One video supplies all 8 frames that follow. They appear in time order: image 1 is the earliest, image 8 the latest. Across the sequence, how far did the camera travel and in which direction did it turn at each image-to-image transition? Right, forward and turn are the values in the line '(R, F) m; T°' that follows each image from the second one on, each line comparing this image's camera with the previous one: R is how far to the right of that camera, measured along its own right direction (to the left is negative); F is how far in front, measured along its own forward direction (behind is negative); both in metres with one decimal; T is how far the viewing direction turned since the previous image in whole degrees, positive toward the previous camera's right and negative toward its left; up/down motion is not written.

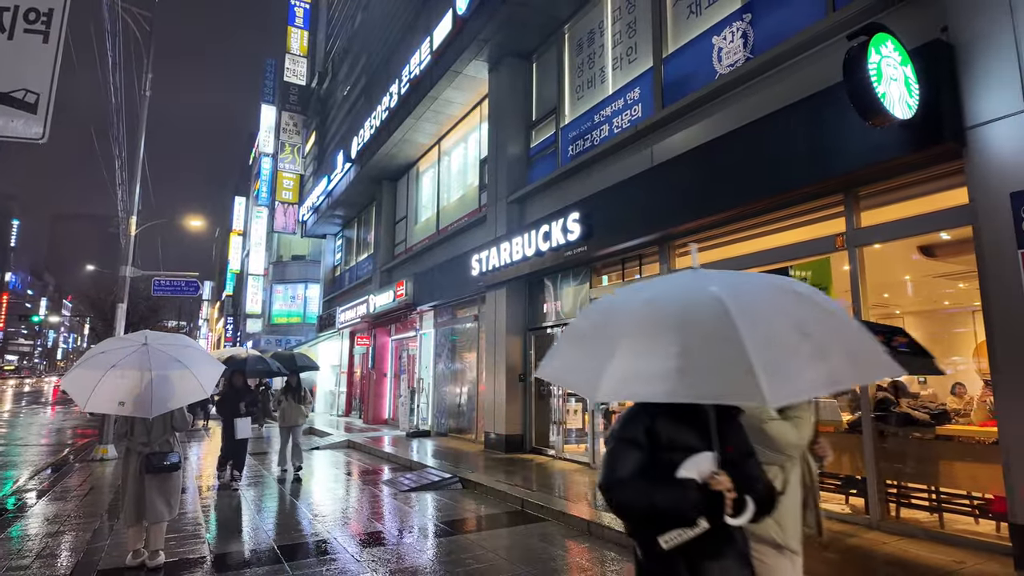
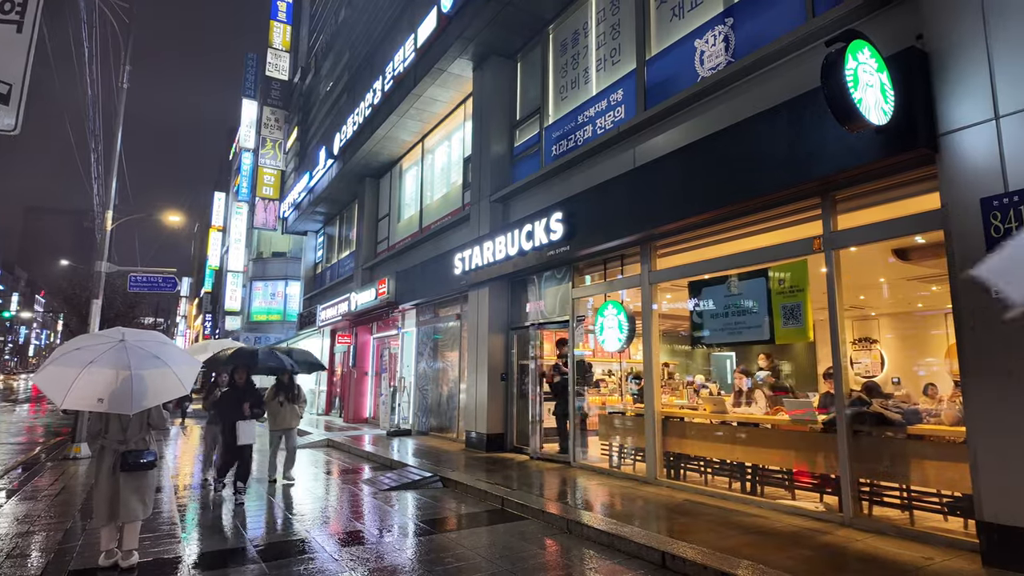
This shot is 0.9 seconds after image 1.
(0.0, 0.0) m; +2°
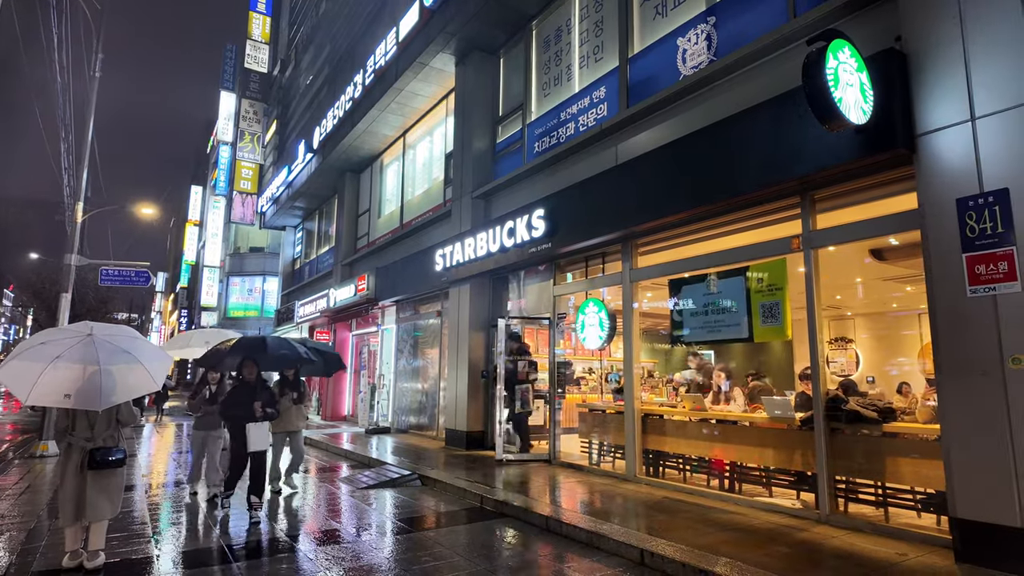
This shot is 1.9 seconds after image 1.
(0.0, +0.1) m; +2°
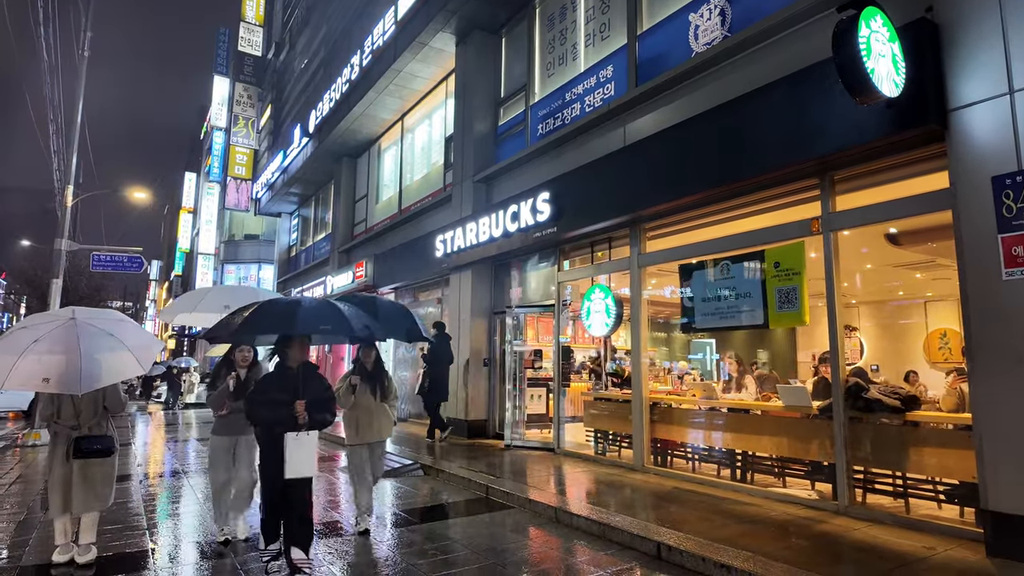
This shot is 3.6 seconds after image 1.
(-0.1, +0.2) m; 0°
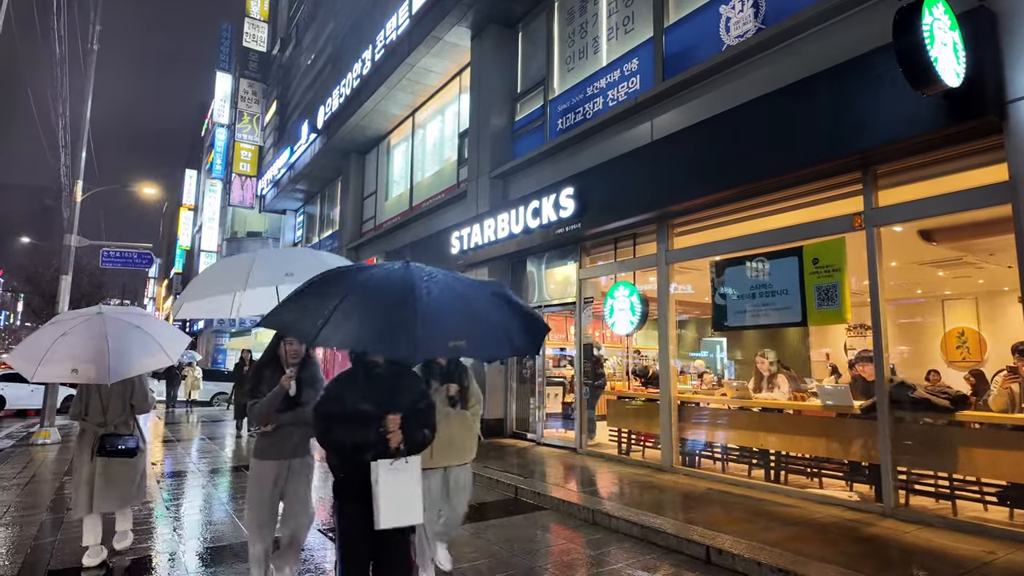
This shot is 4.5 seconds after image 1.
(-0.4, +0.1) m; 0°
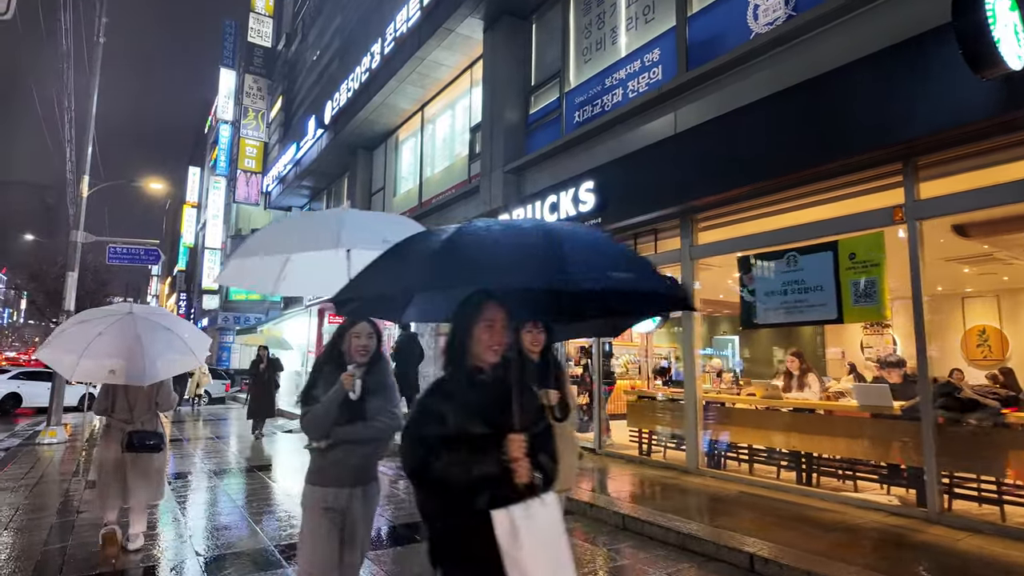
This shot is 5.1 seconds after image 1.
(-0.2, +0.2) m; 0°
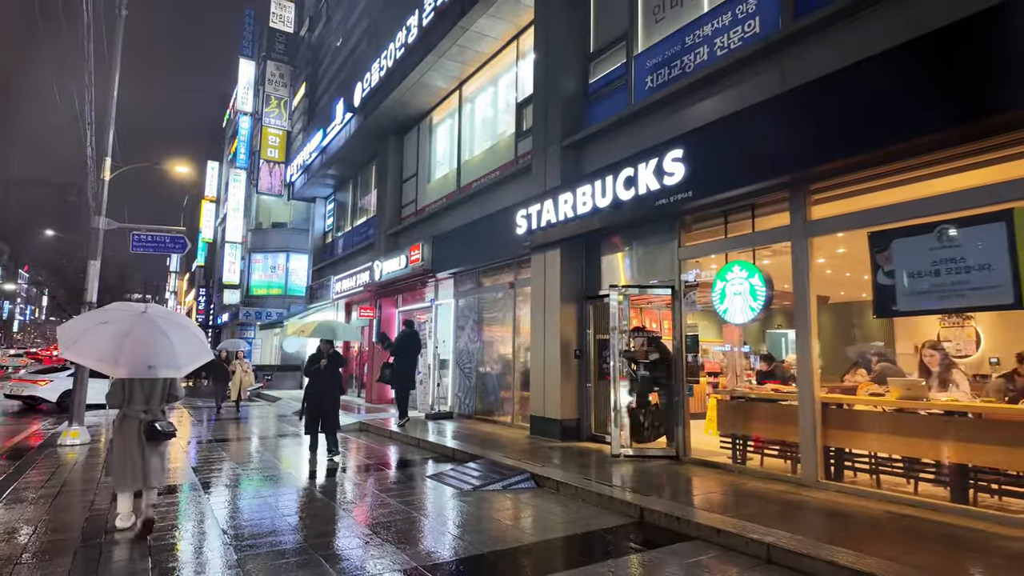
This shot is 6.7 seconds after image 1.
(-0.8, +1.0) m; -1°
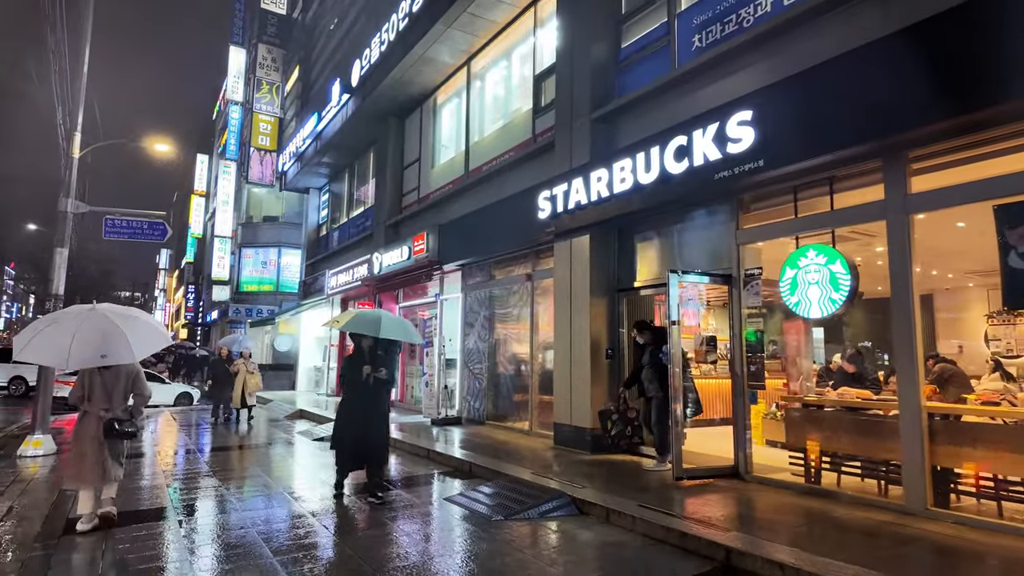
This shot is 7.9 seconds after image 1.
(-0.4, +1.1) m; +1°
